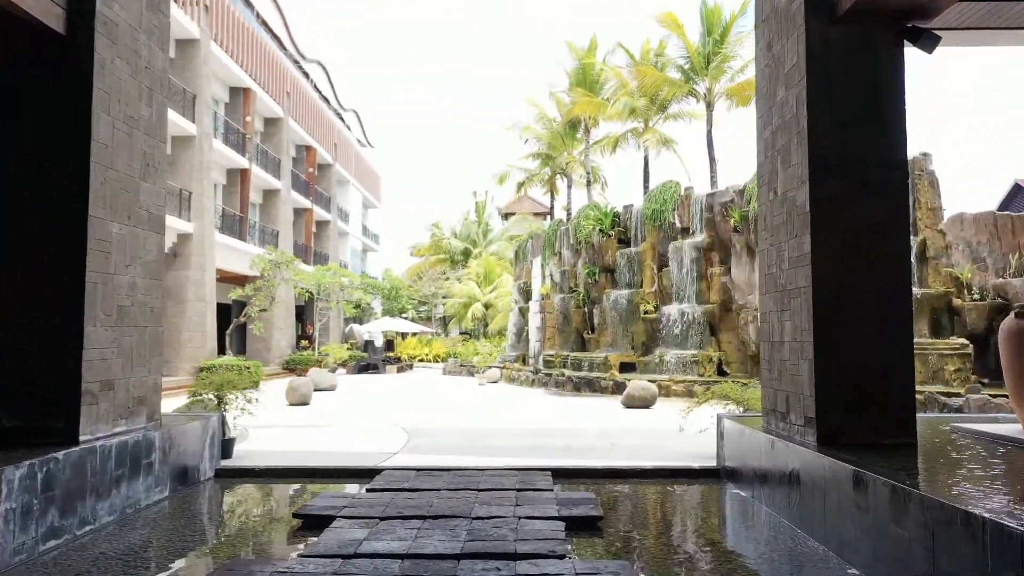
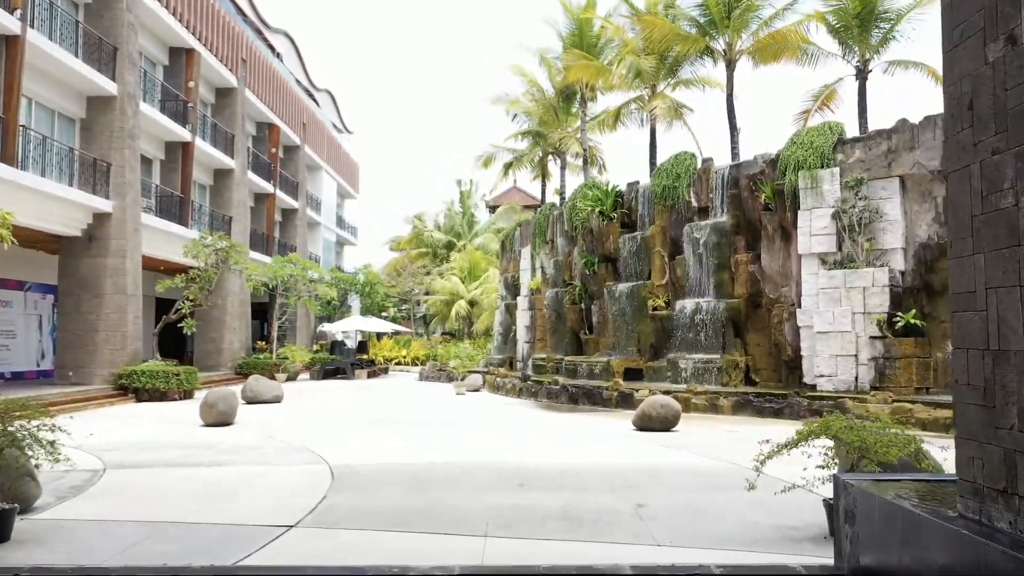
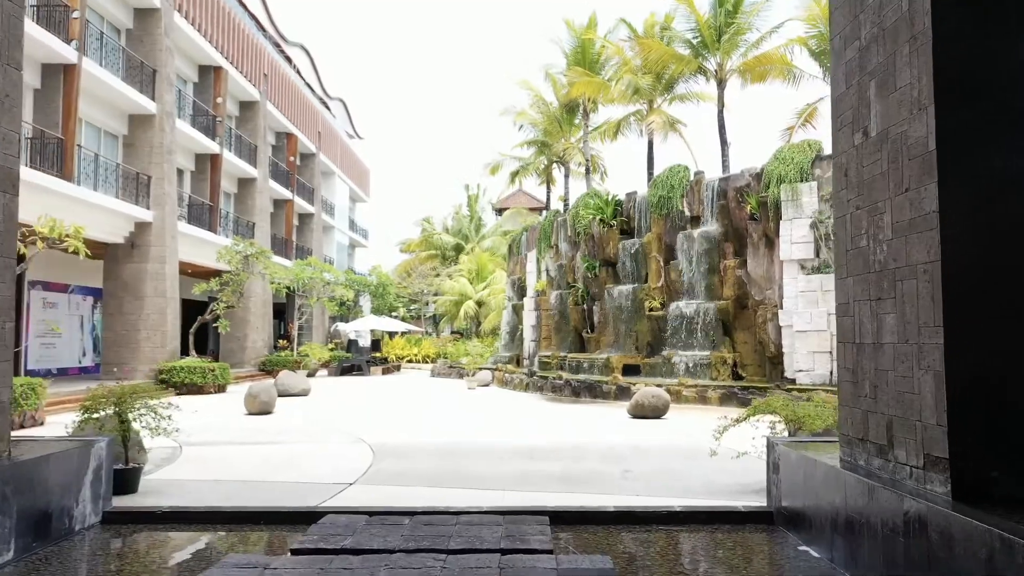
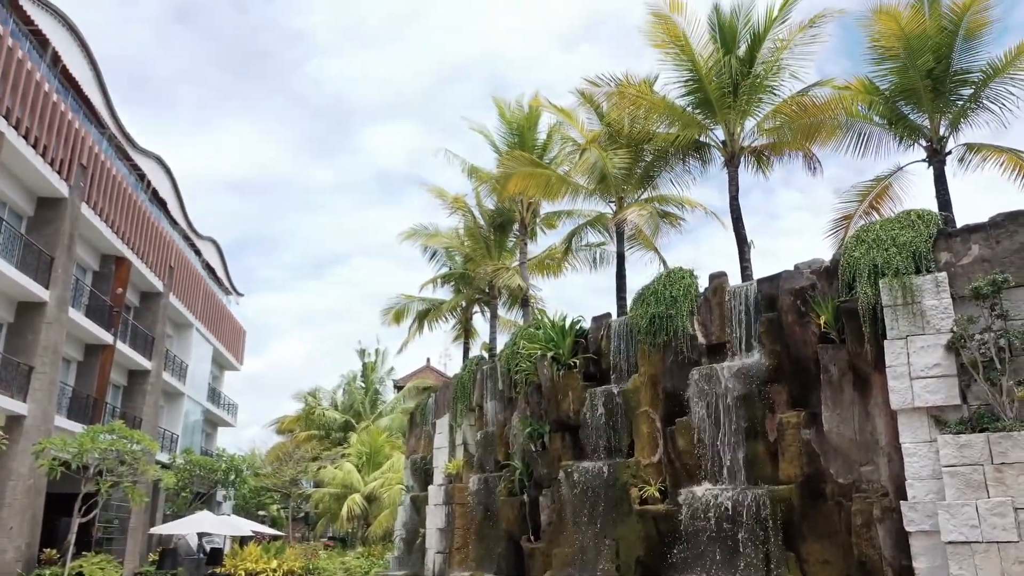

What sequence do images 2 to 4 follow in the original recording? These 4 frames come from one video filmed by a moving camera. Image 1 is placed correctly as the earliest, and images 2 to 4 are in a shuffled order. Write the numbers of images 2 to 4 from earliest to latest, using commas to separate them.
3, 2, 4
